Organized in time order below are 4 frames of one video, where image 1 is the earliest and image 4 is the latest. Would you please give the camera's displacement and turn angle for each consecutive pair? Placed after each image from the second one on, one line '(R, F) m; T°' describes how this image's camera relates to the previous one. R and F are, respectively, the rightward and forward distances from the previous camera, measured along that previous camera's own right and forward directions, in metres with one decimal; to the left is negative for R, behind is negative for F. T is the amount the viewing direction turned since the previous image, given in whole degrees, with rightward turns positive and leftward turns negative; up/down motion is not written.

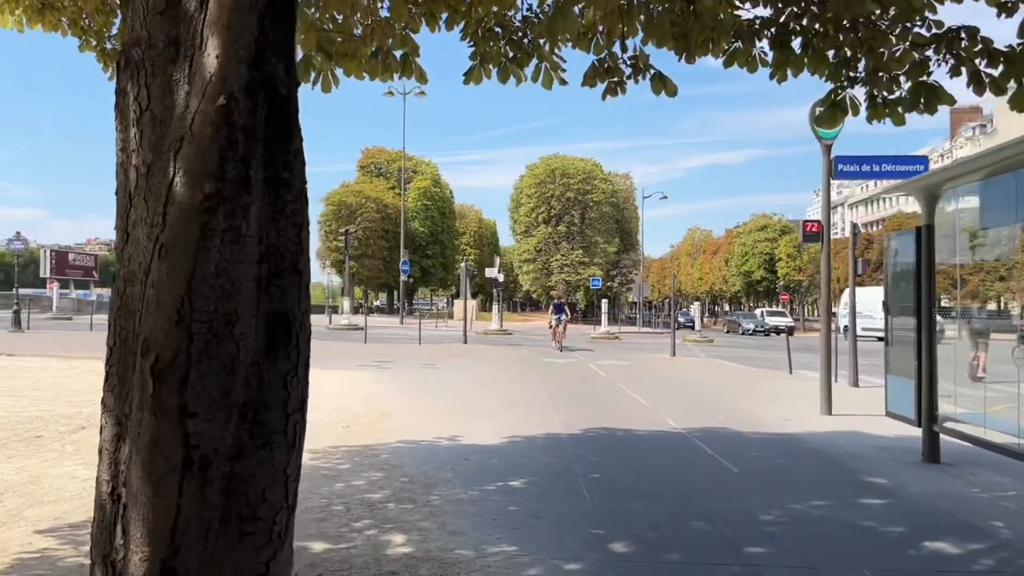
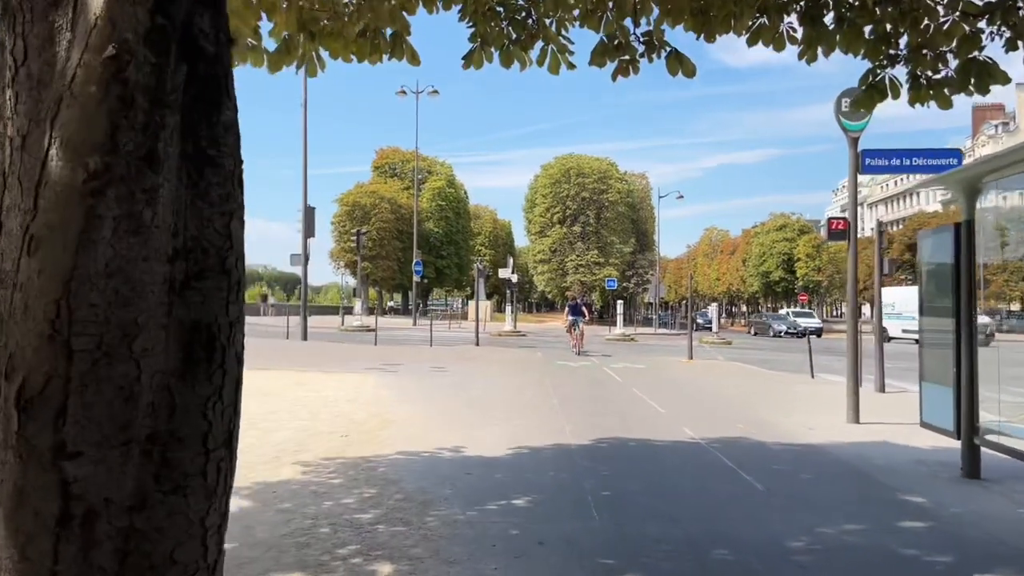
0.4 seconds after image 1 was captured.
(+0.1, +0.5) m; -1°
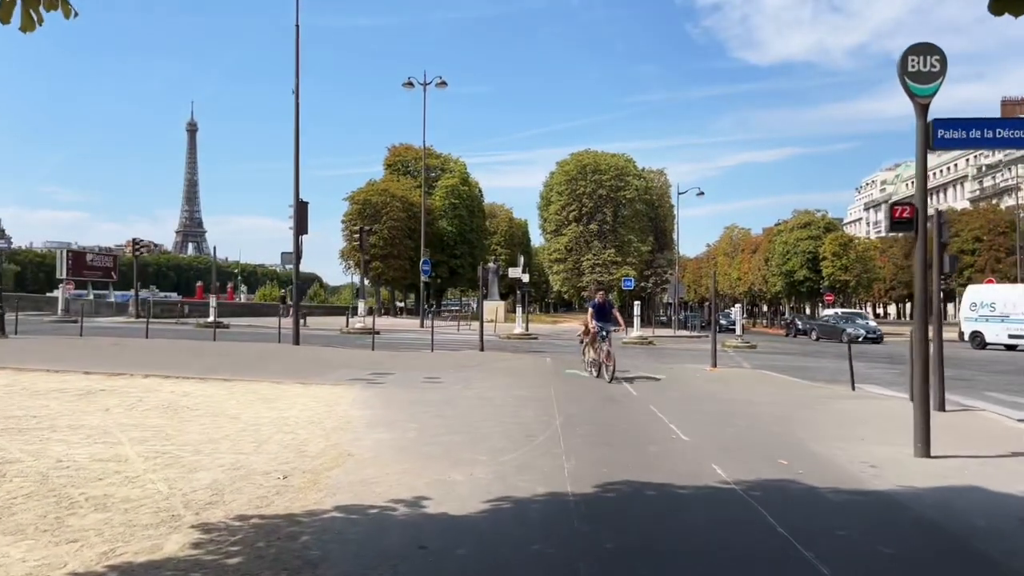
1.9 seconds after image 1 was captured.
(+0.3, +1.9) m; -1°
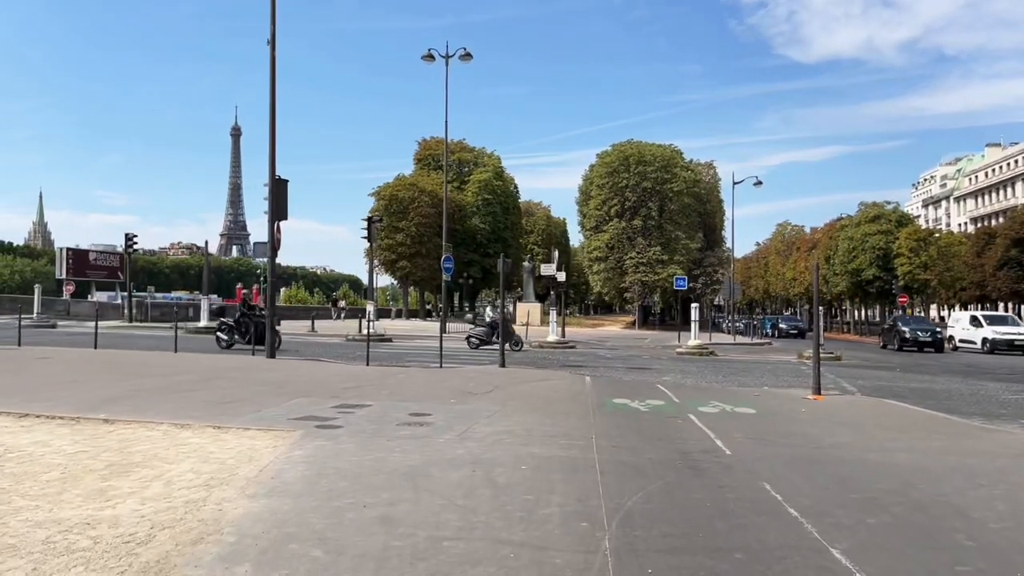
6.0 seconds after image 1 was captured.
(+0.2, +5.1) m; -3°
